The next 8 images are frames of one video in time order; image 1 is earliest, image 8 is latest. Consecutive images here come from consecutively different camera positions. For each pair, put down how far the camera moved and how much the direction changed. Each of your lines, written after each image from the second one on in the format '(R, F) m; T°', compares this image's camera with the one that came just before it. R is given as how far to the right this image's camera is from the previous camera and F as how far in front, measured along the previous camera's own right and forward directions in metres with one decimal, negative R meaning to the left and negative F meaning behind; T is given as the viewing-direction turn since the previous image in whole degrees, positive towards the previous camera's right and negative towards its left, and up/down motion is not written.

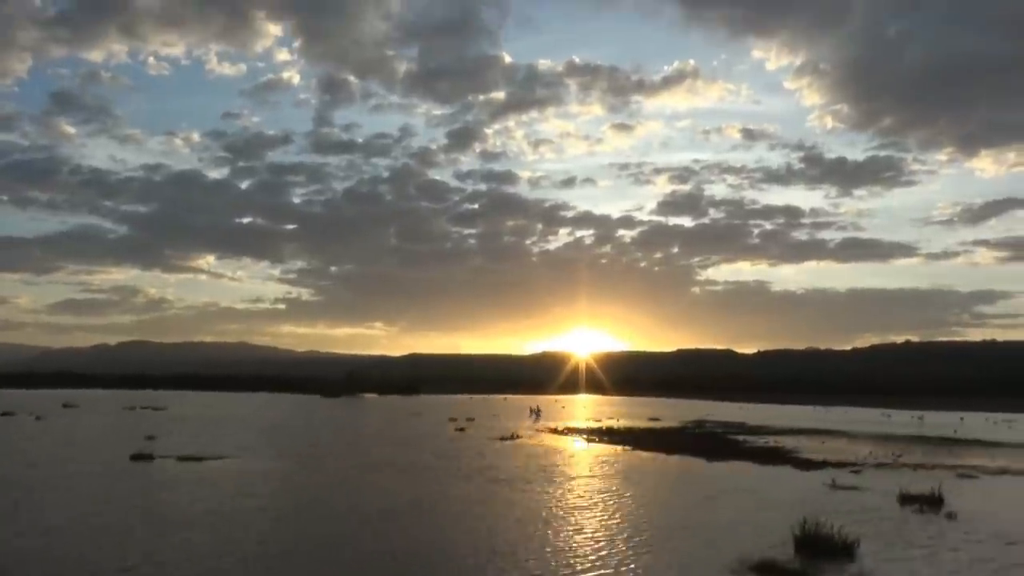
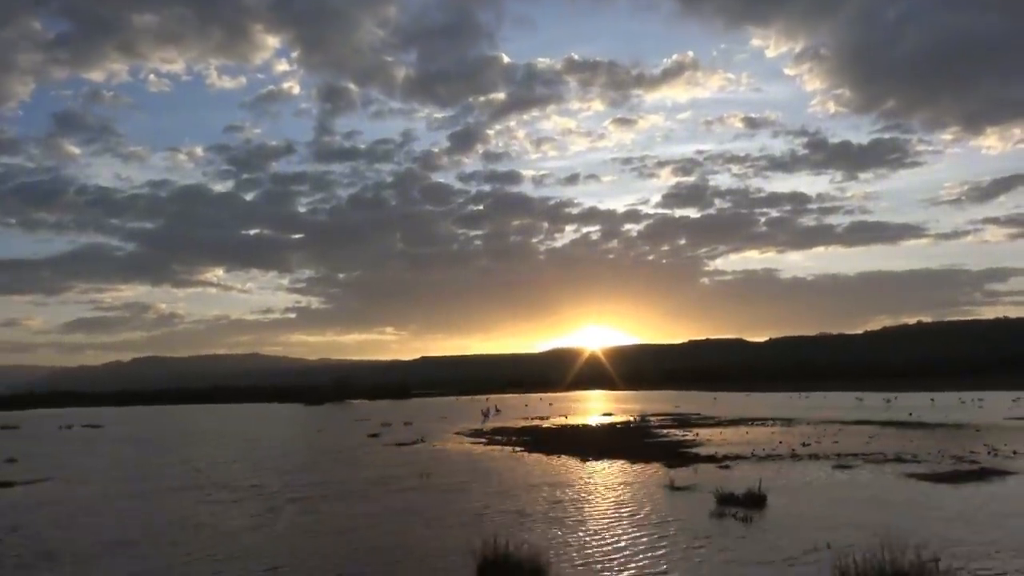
(+7.0, +3.0) m; -1°
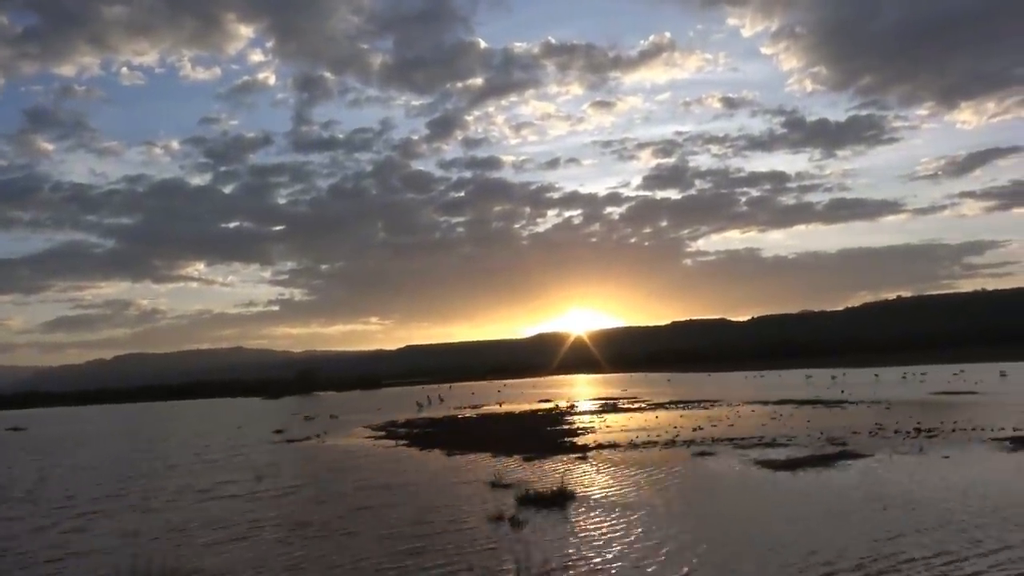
(+5.2, +1.9) m; +1°
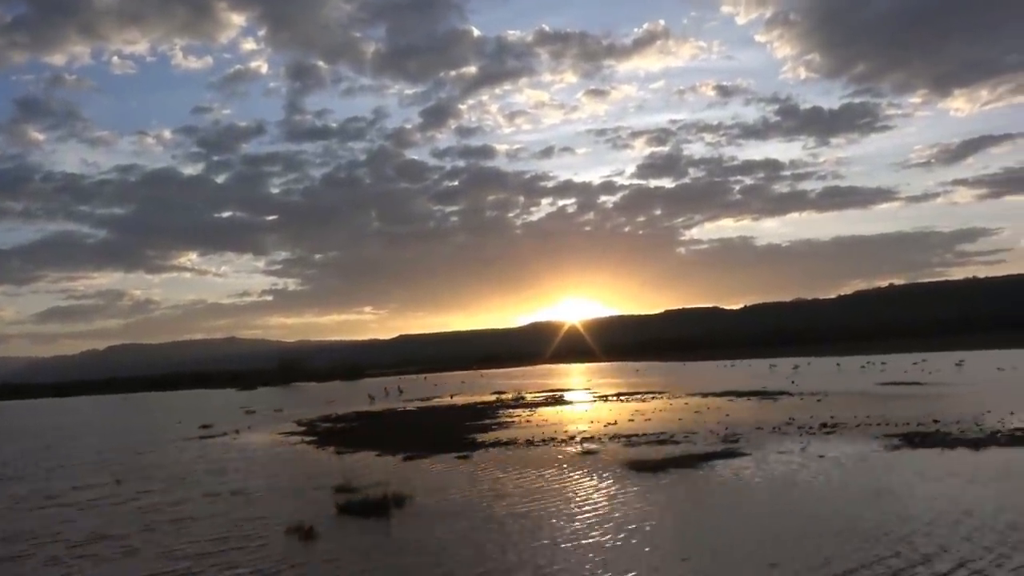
(+4.1, +1.3) m; 0°
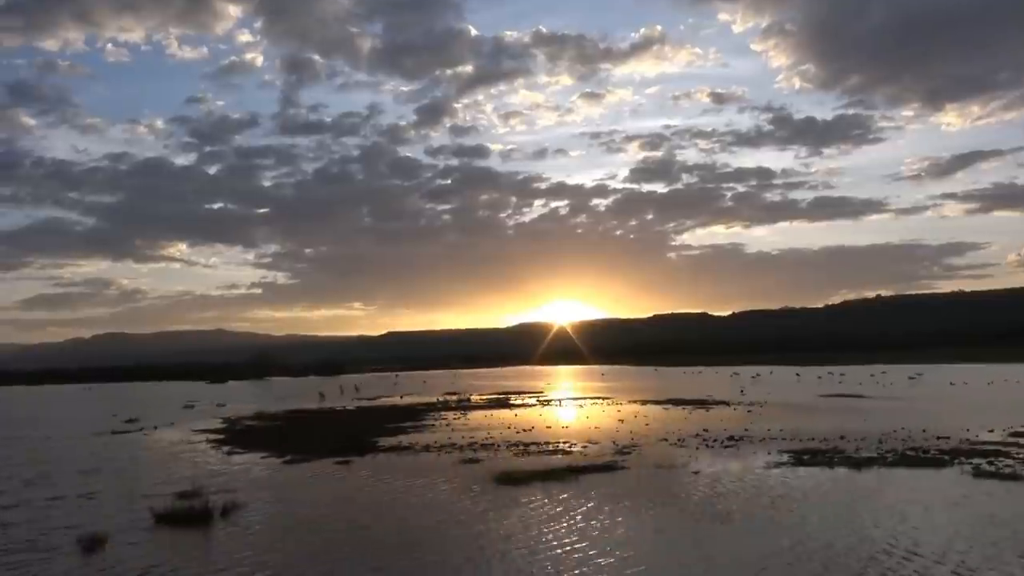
(+3.3, +1.0) m; +1°
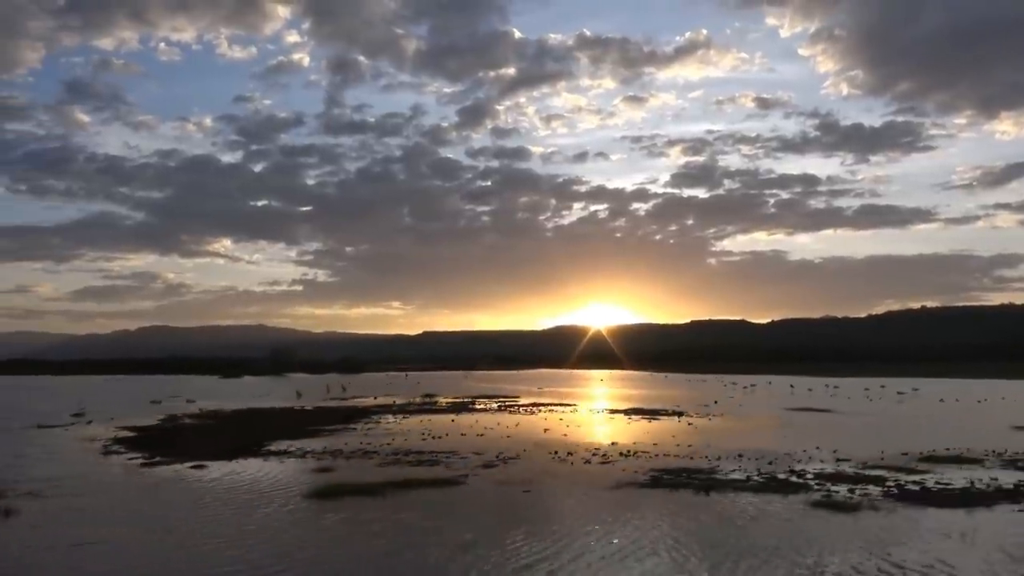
(+5.4, +1.5) m; -3°
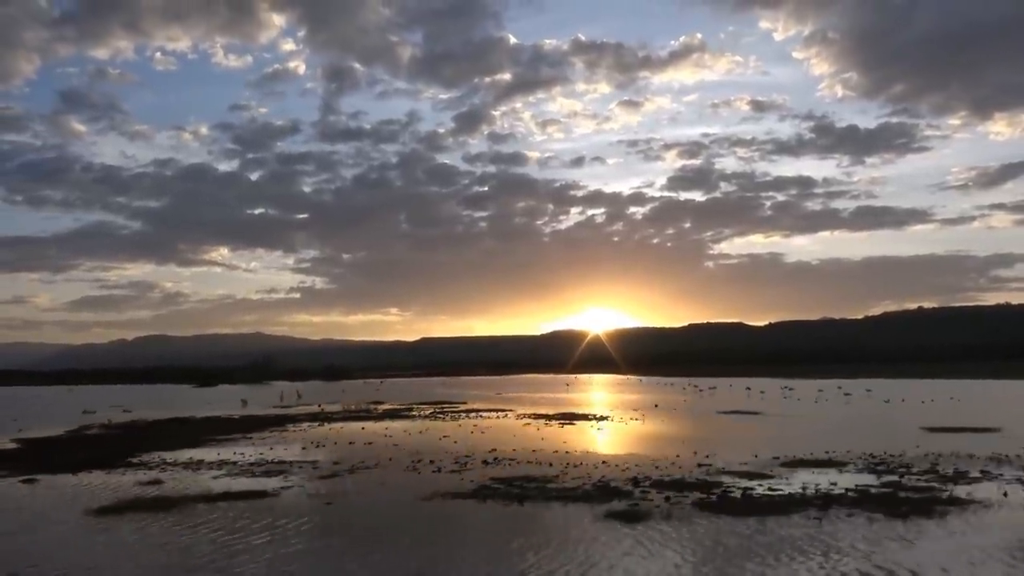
(+4.7, +1.0) m; 0°
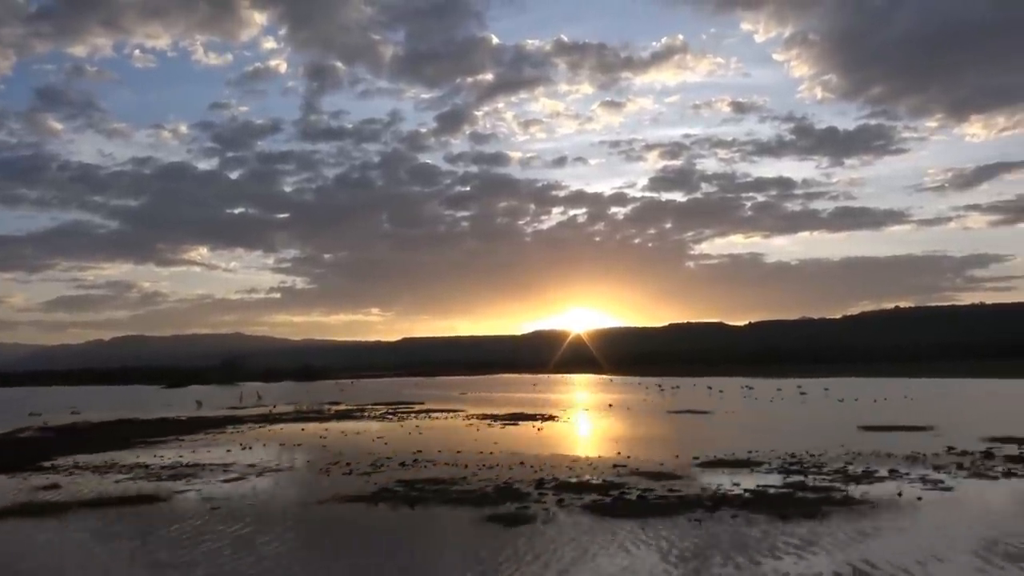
(+2.1, +0.4) m; +1°
